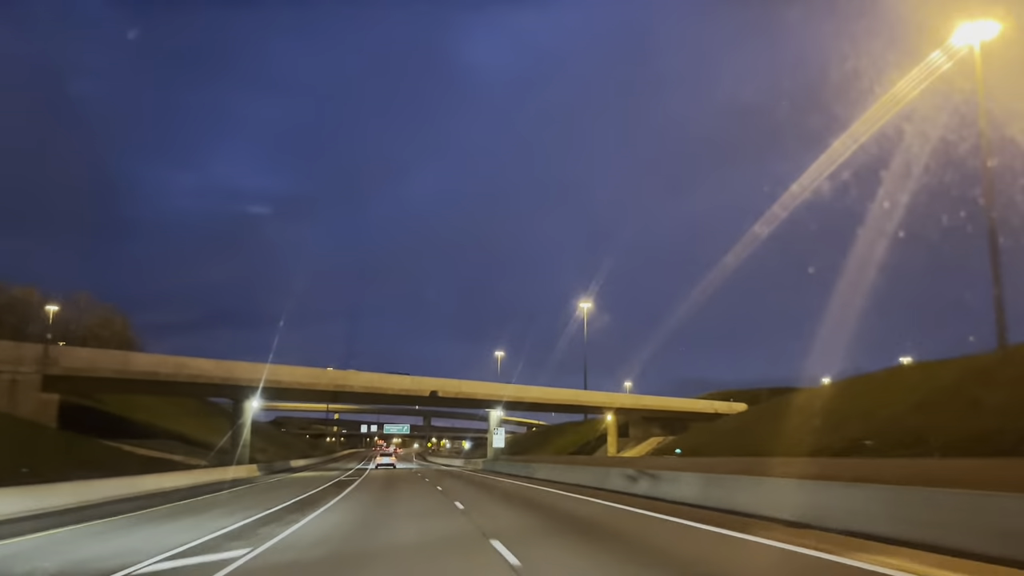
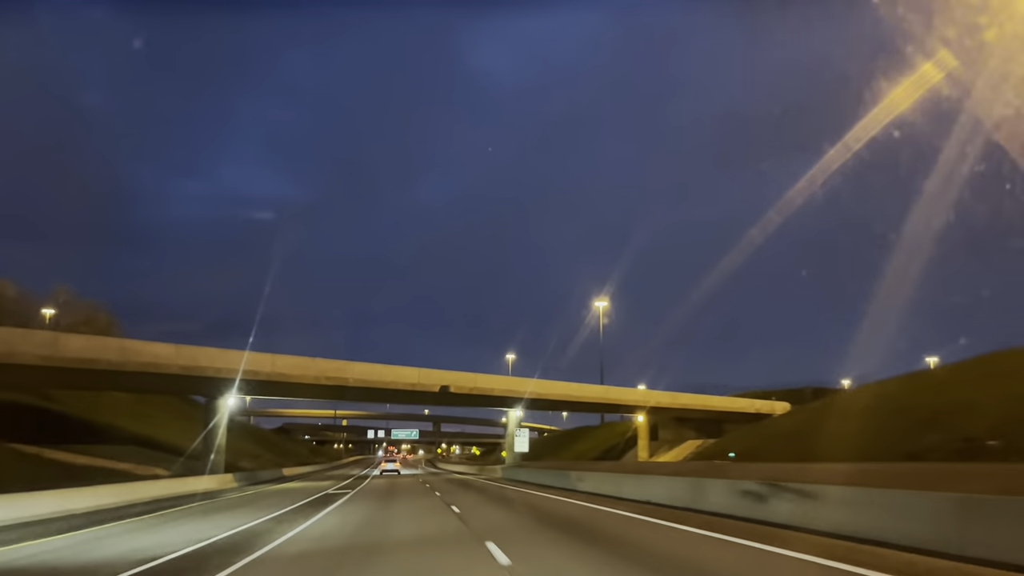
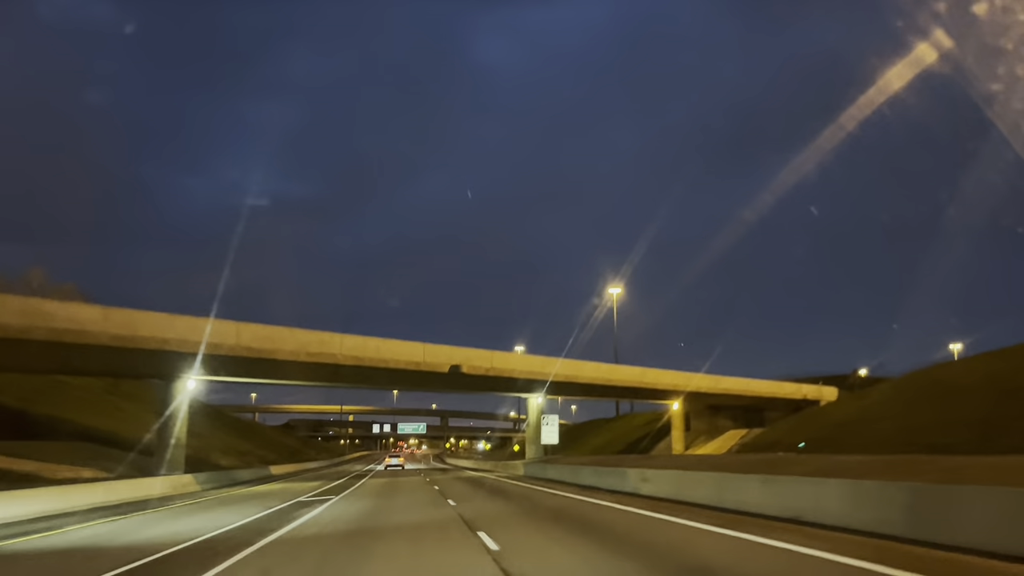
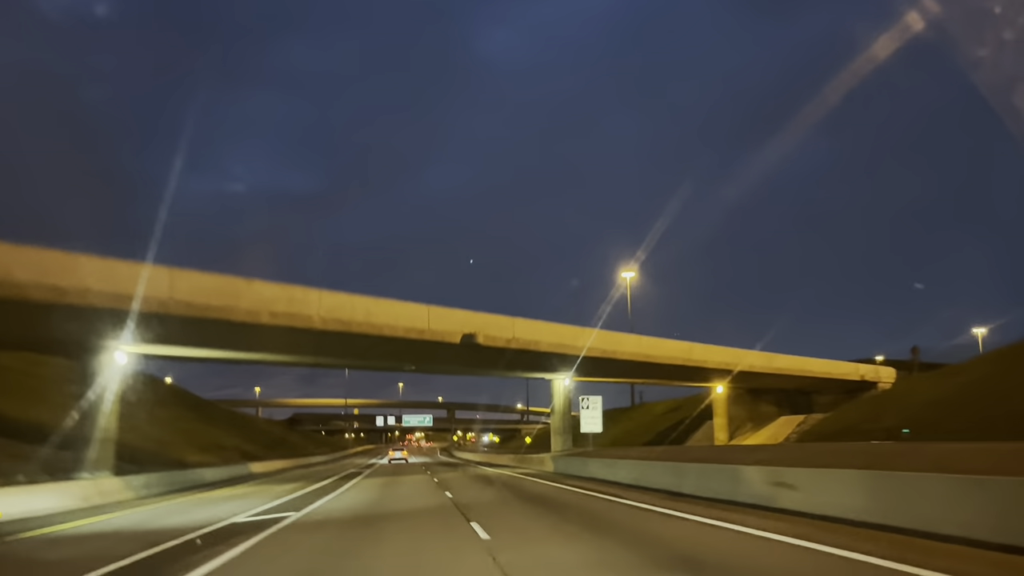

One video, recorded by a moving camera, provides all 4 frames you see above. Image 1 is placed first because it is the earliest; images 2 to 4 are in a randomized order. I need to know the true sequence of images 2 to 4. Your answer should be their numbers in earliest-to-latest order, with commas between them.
2, 3, 4
